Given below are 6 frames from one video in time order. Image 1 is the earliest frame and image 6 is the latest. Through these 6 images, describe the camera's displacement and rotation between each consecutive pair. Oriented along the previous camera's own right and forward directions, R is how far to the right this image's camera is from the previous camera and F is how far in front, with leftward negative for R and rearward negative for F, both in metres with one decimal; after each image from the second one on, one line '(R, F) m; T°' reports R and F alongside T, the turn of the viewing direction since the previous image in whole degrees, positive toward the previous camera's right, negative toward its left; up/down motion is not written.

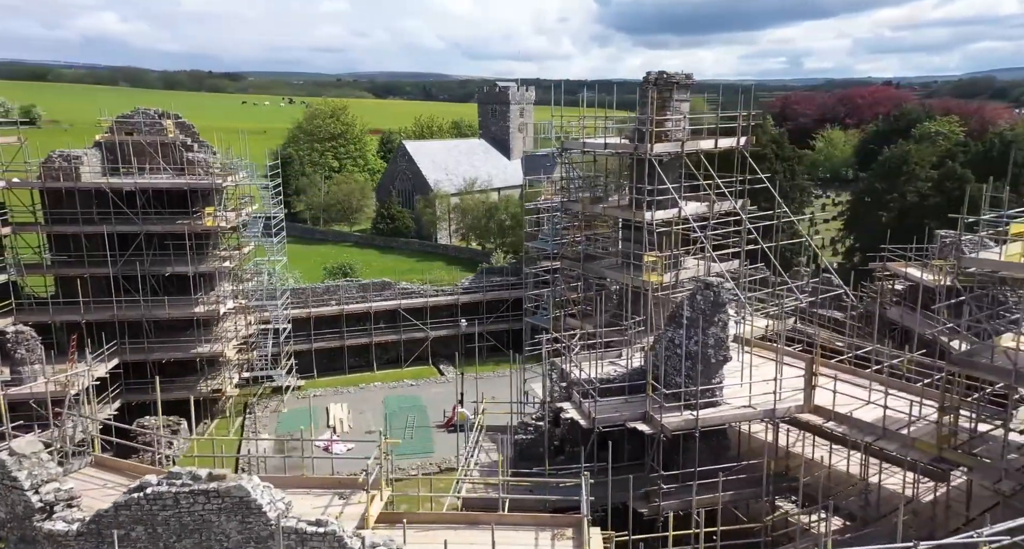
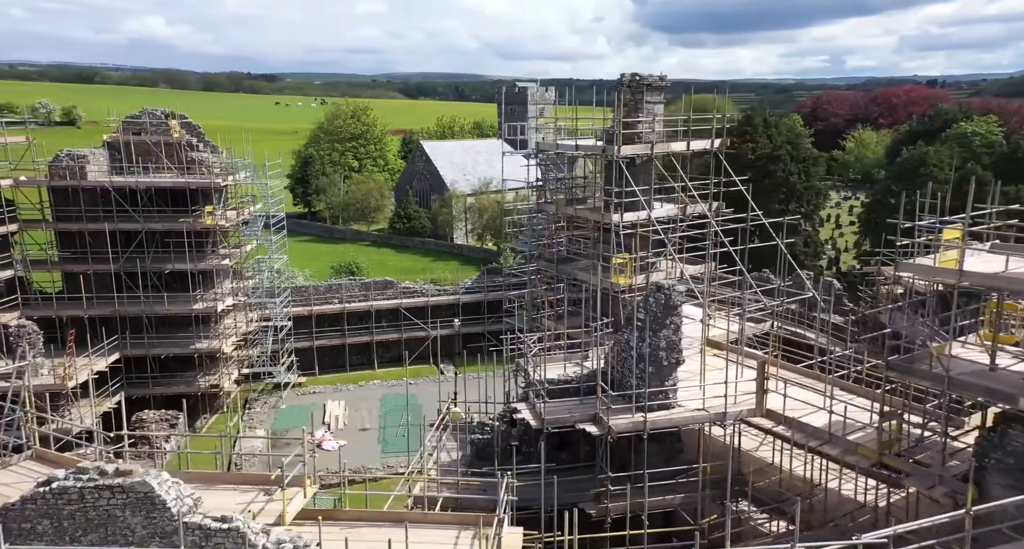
(+1.4, -0.1) m; -2°
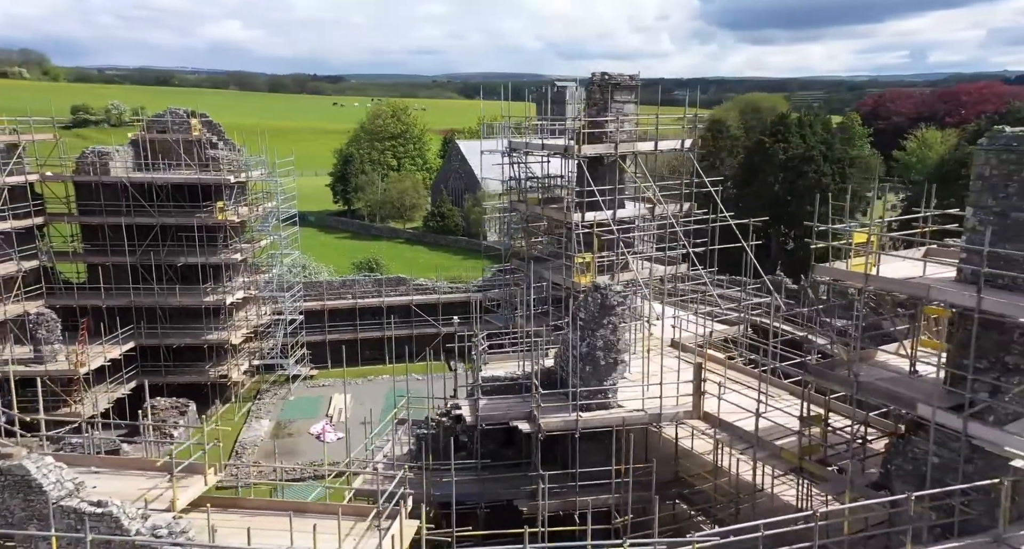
(+2.0, -0.1) m; -4°
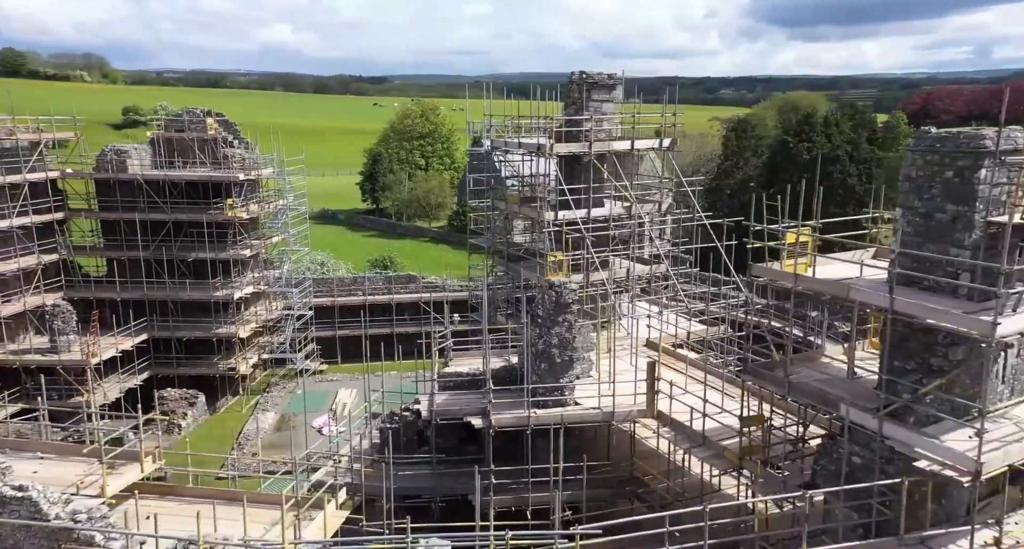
(+1.4, -0.2) m; -3°
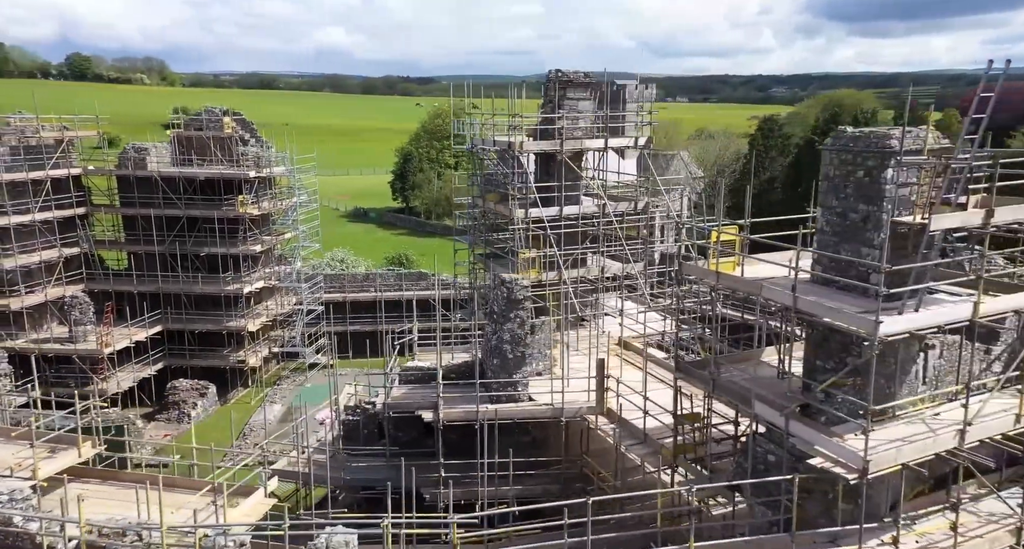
(+1.6, -0.2) m; -3°
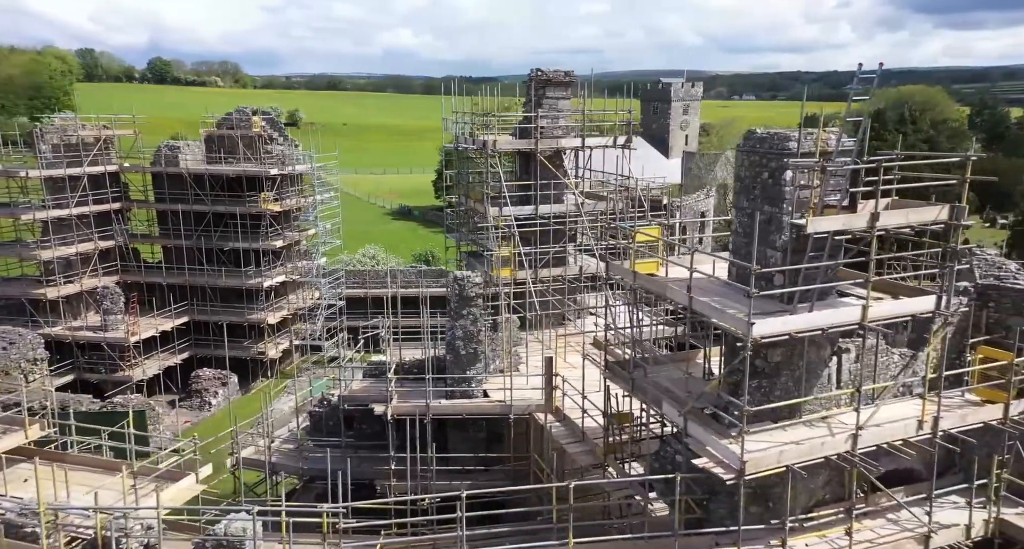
(+1.9, -0.1) m; -4°
